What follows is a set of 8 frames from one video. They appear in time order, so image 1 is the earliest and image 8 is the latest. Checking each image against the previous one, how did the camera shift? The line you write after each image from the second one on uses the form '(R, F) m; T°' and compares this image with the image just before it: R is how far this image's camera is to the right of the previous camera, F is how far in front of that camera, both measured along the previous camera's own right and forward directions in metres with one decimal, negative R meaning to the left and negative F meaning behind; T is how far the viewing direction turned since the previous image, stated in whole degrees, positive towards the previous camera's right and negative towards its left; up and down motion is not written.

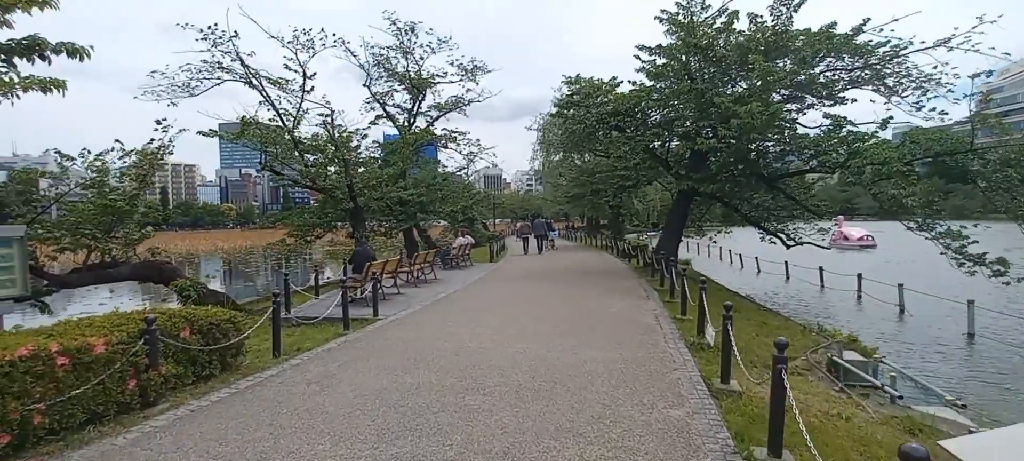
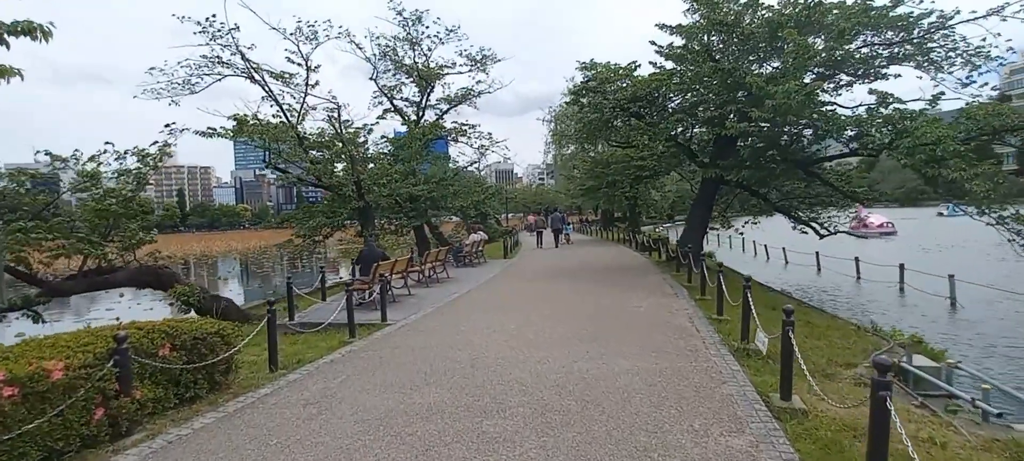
(-0.1, +1.1) m; -1°
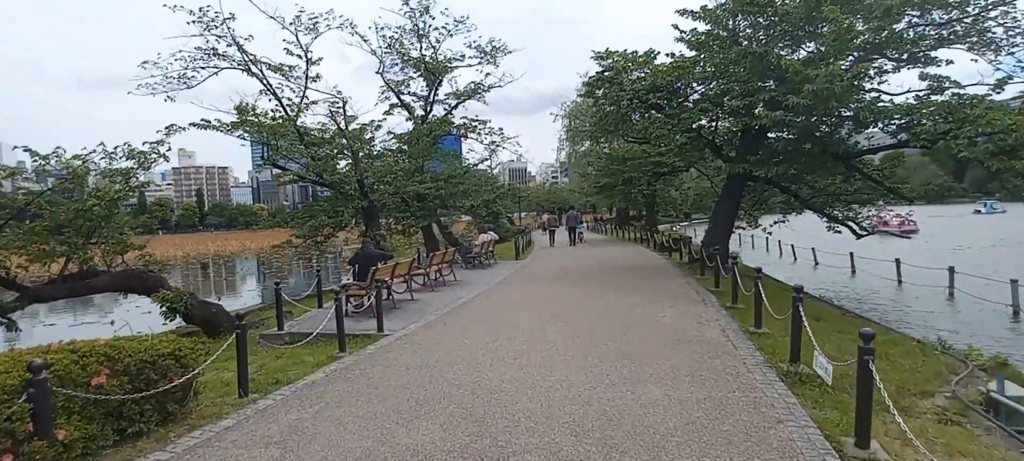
(+0.1, +1.3) m; -2°
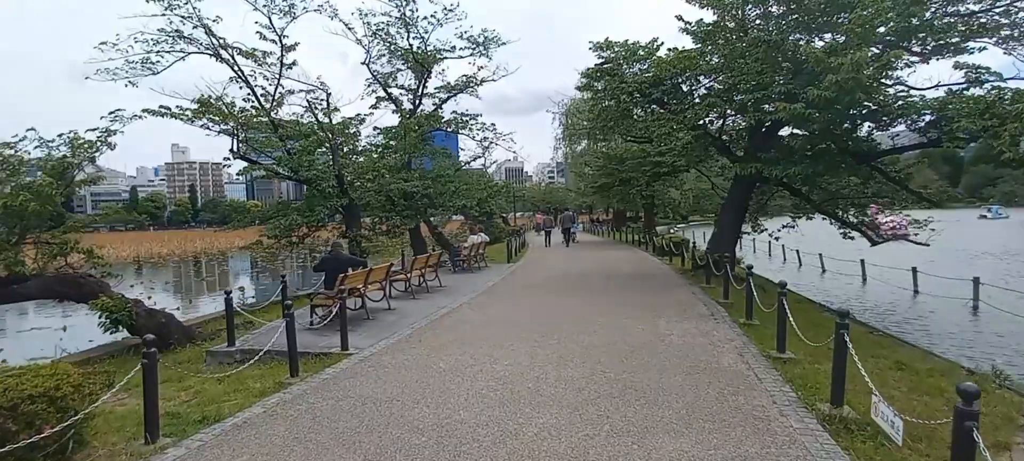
(+0.2, +1.5) m; 0°
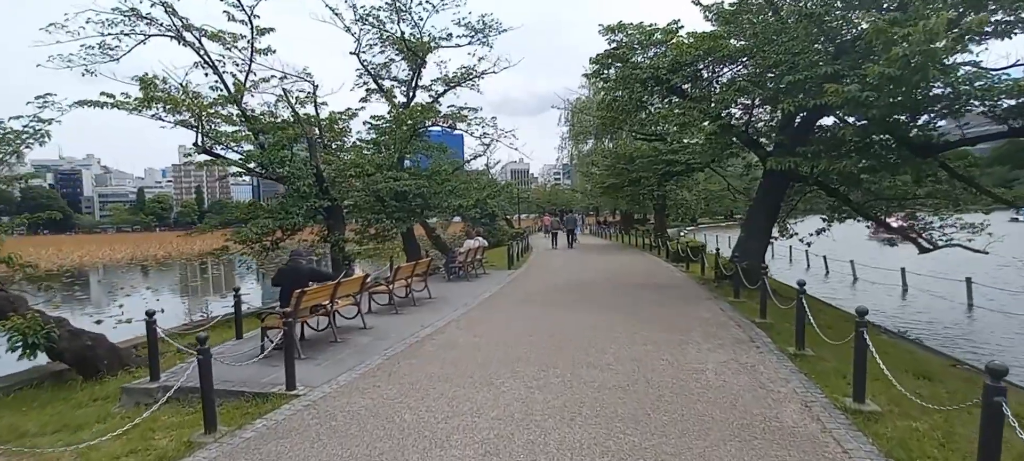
(+0.2, +2.1) m; -1°
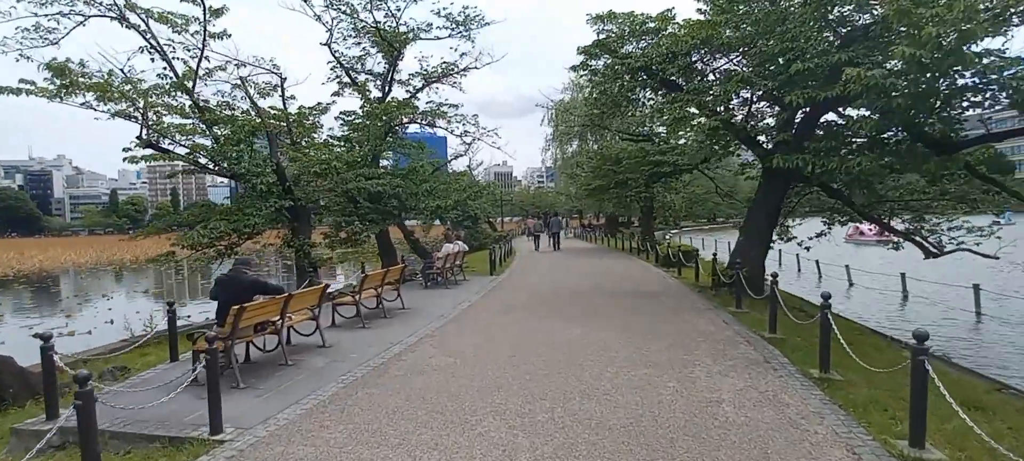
(+0.1, +1.4) m; +2°
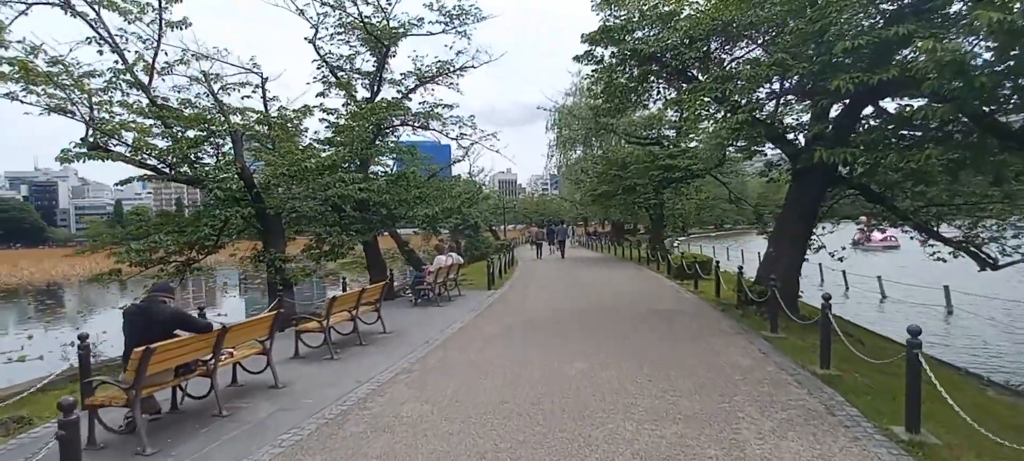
(+0.2, +1.8) m; 0°
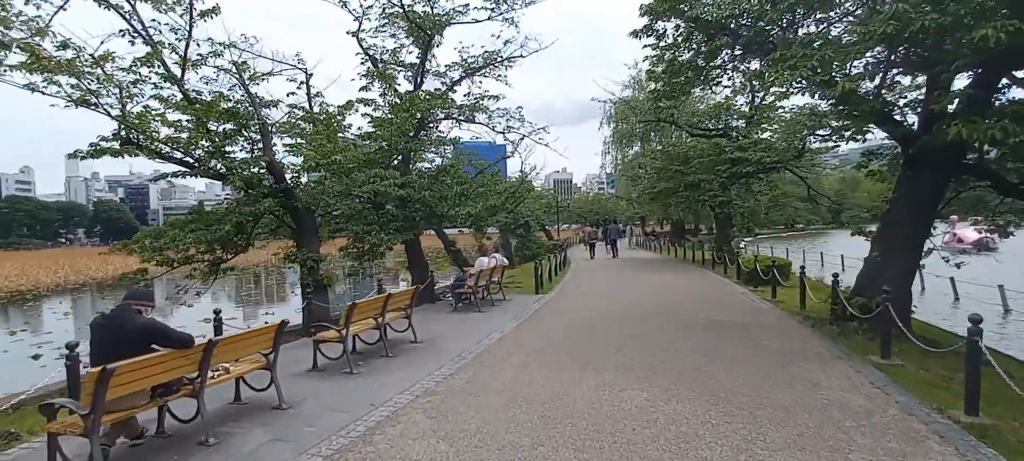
(+0.2, +1.5) m; -6°
